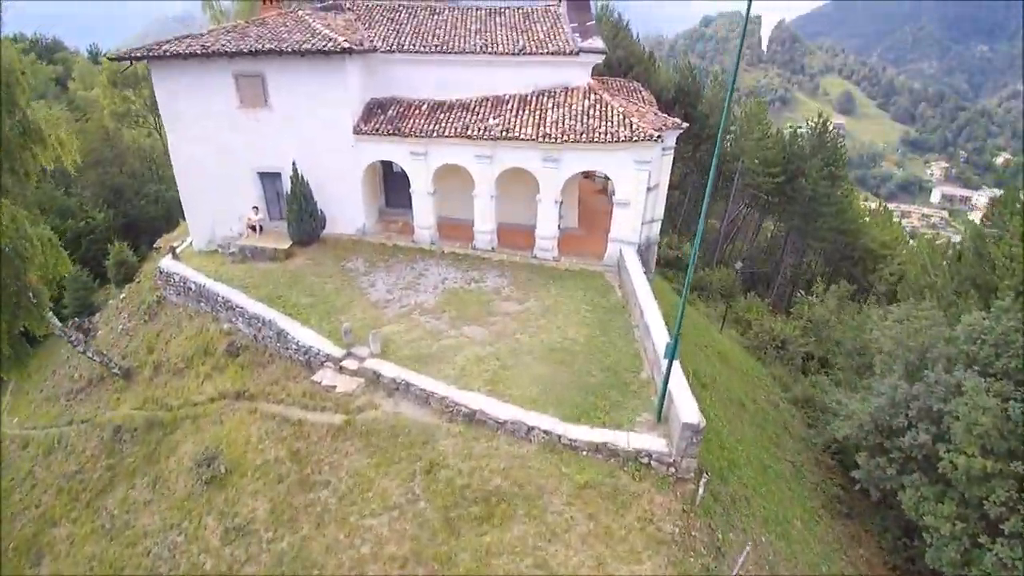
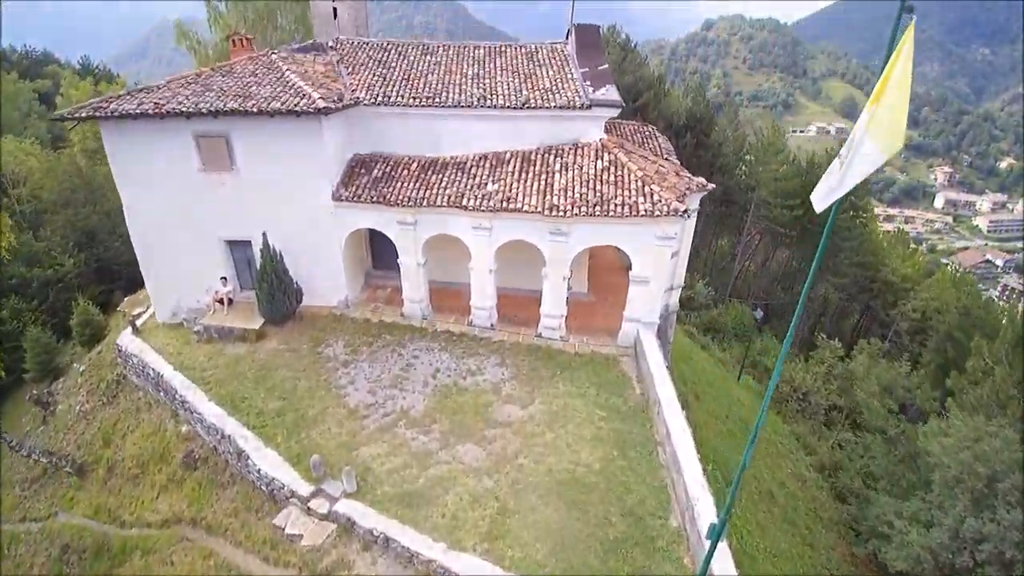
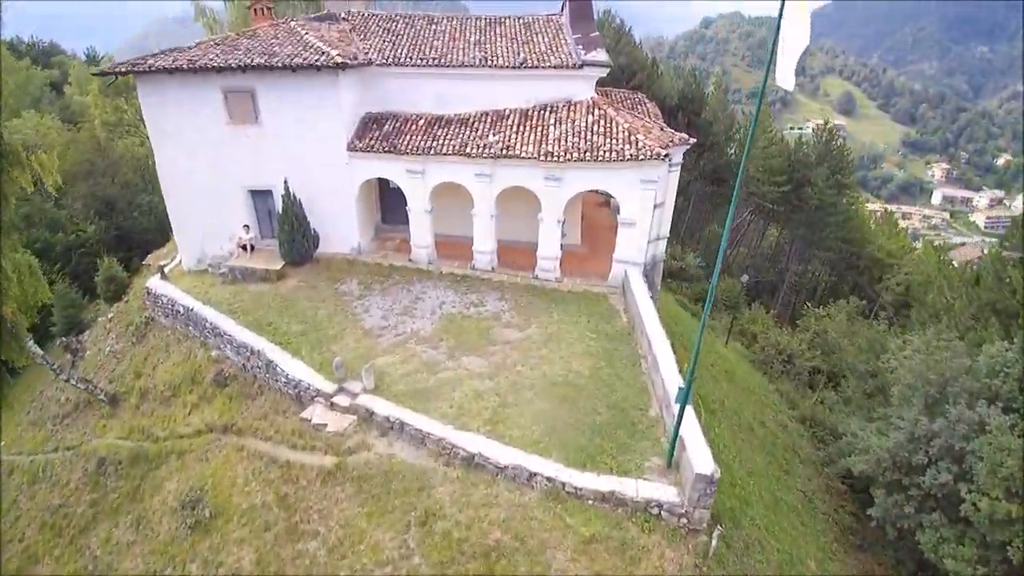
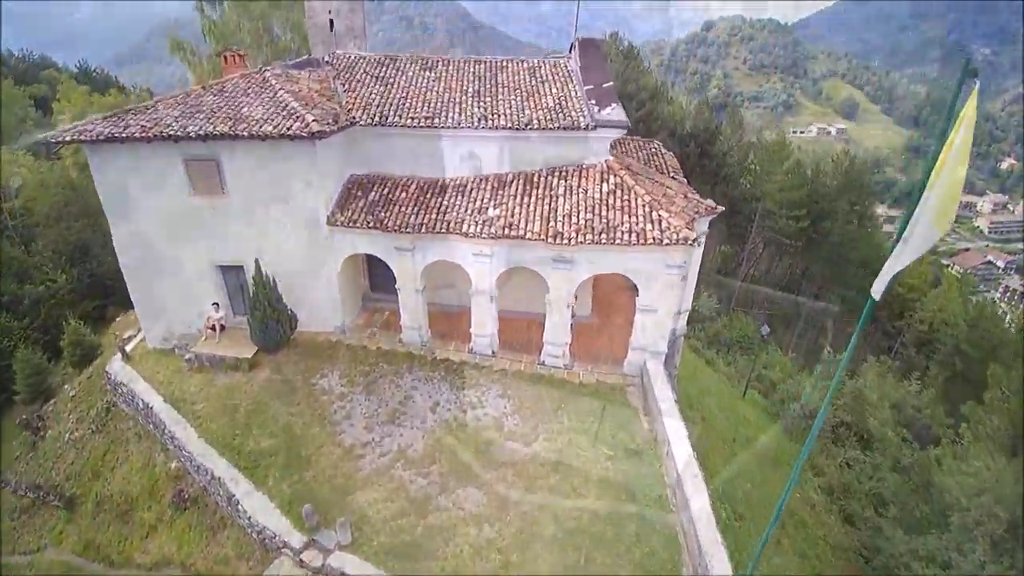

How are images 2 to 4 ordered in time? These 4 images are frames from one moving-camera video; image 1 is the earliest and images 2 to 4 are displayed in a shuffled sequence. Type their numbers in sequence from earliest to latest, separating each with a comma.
3, 2, 4
